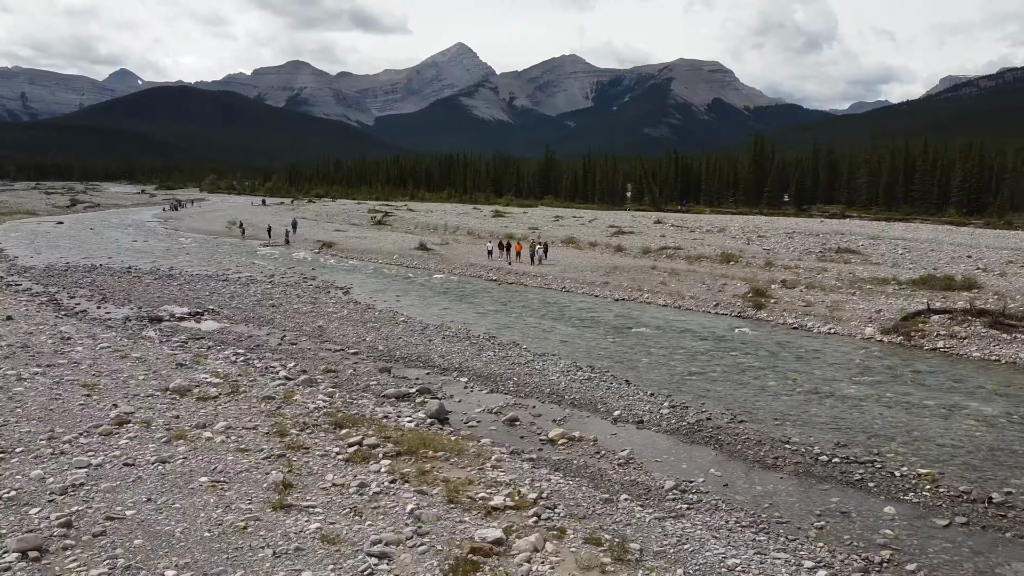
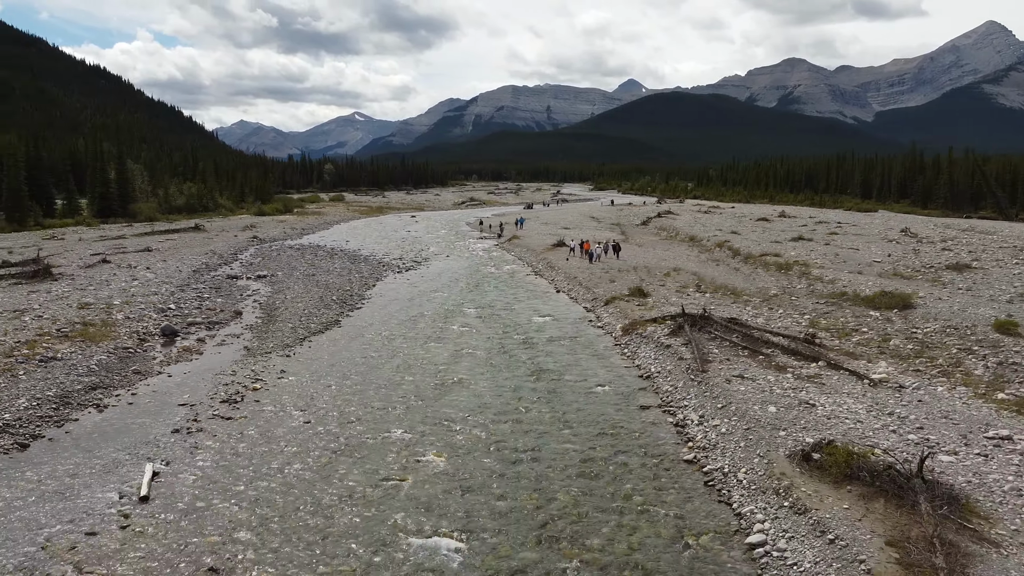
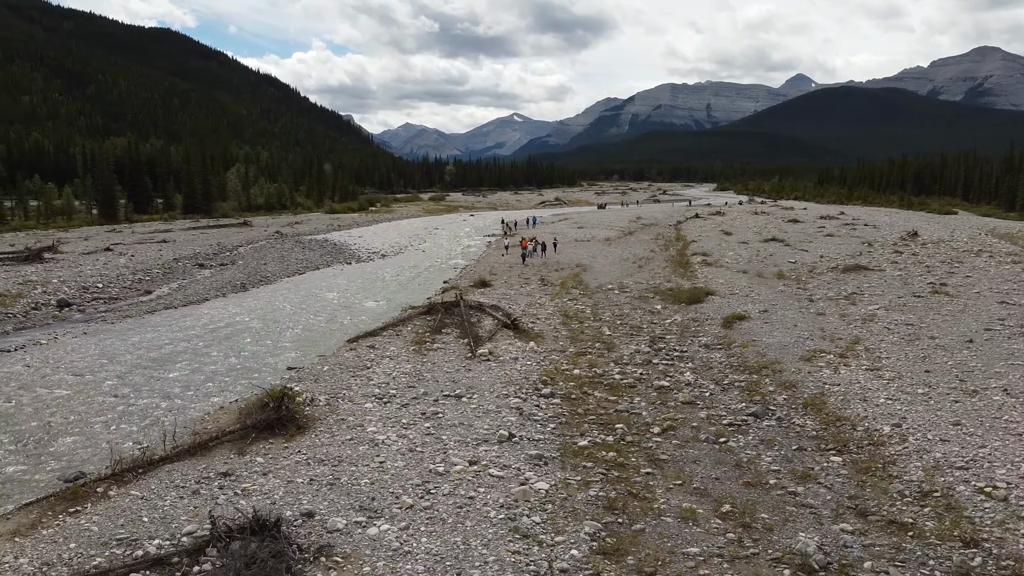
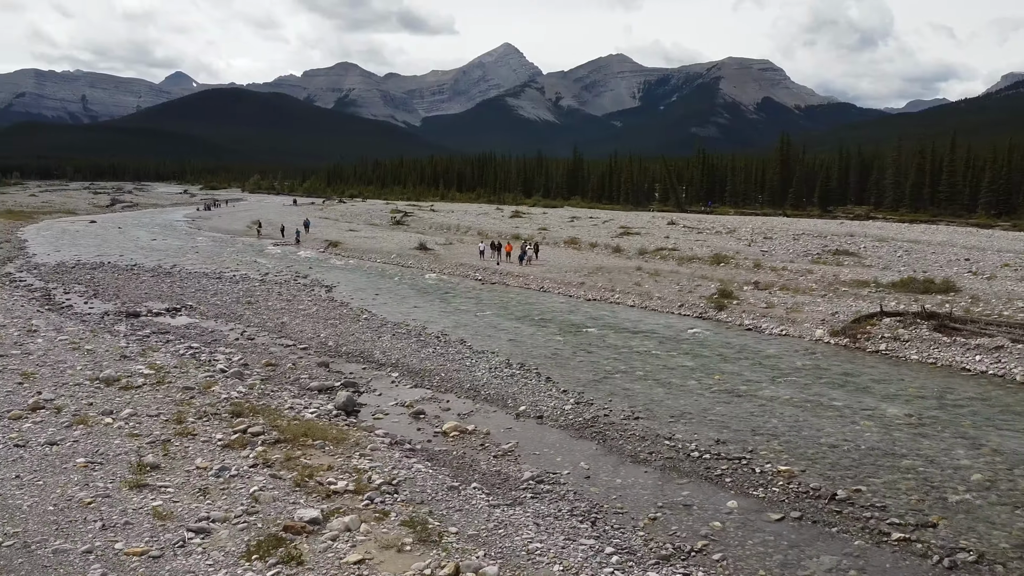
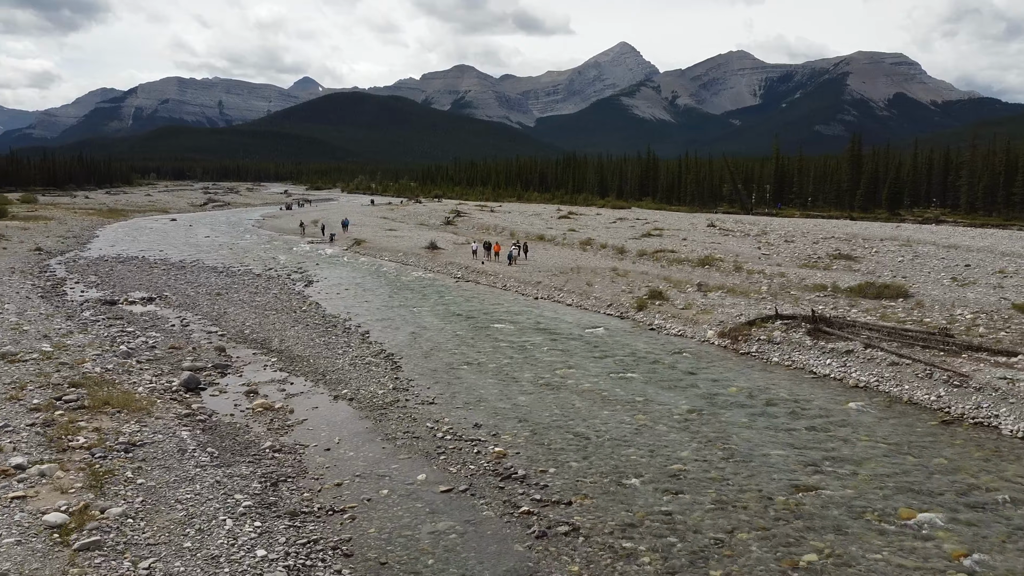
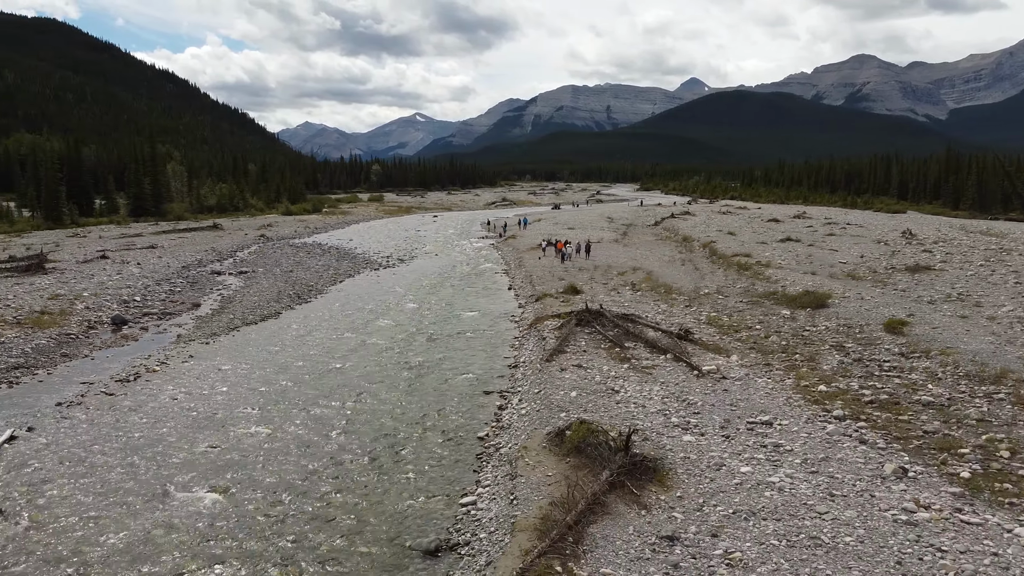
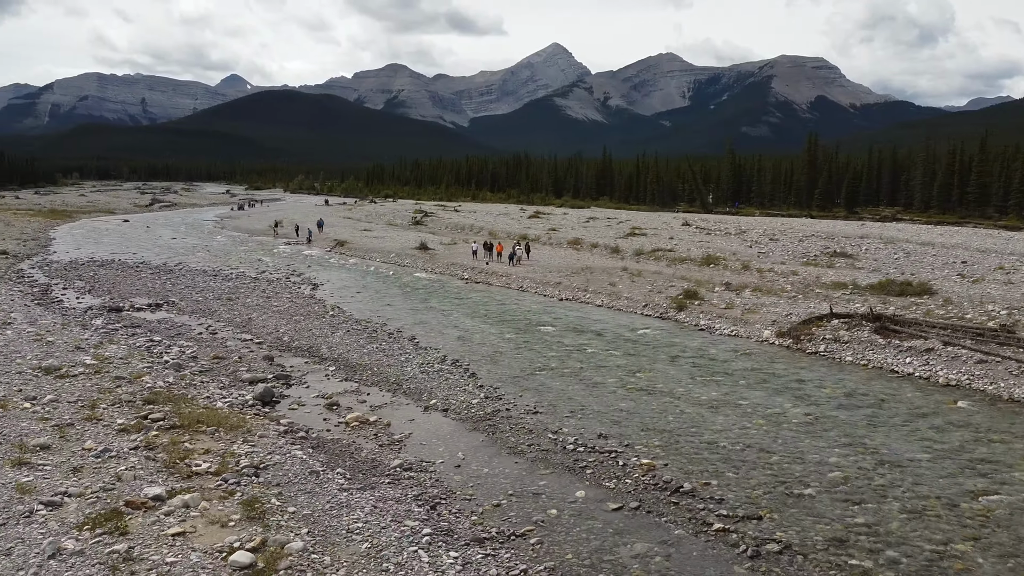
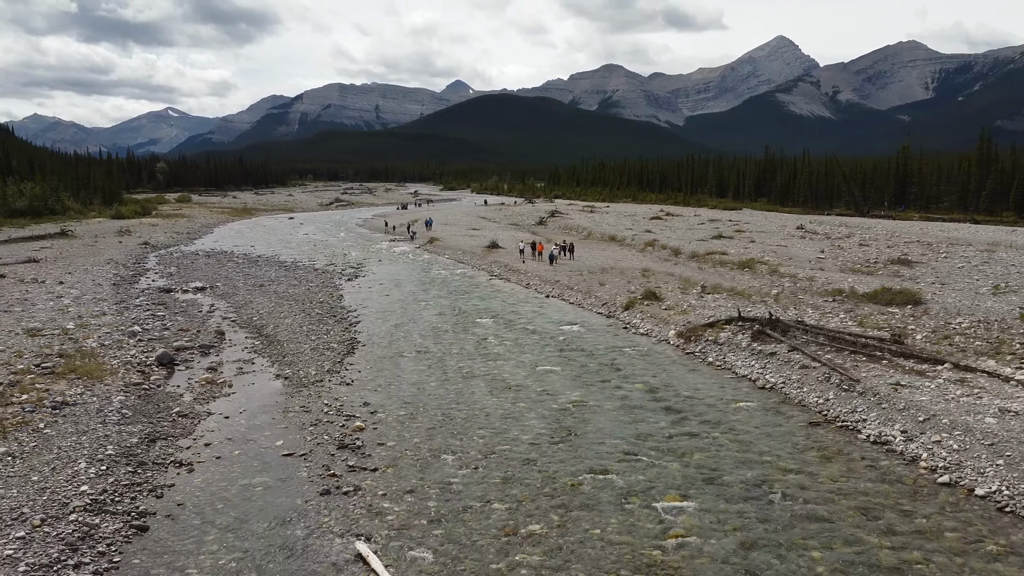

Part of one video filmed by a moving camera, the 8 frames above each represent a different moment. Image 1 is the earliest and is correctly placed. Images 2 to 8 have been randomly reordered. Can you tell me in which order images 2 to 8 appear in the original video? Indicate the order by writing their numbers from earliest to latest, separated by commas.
4, 7, 5, 8, 2, 6, 3
